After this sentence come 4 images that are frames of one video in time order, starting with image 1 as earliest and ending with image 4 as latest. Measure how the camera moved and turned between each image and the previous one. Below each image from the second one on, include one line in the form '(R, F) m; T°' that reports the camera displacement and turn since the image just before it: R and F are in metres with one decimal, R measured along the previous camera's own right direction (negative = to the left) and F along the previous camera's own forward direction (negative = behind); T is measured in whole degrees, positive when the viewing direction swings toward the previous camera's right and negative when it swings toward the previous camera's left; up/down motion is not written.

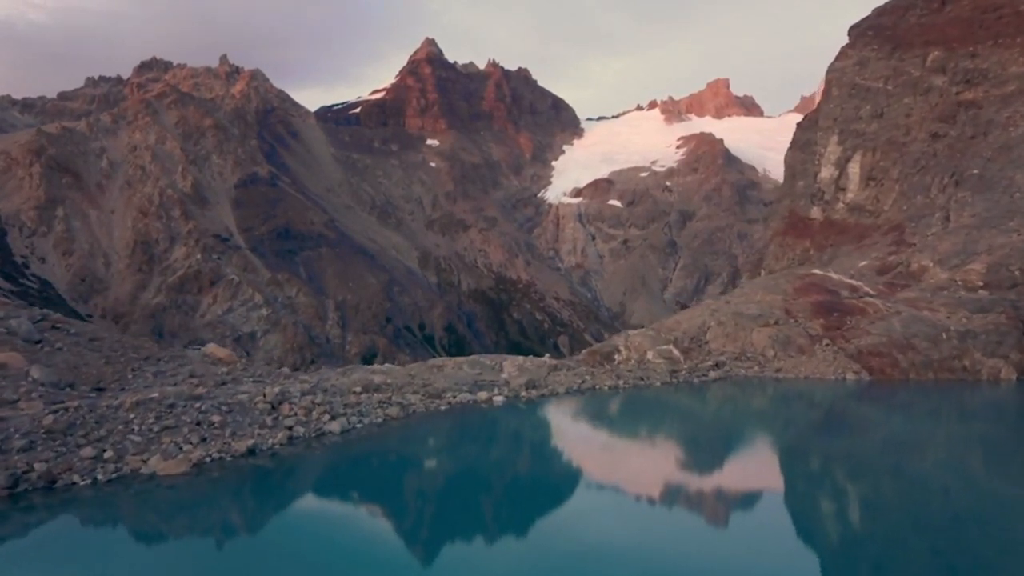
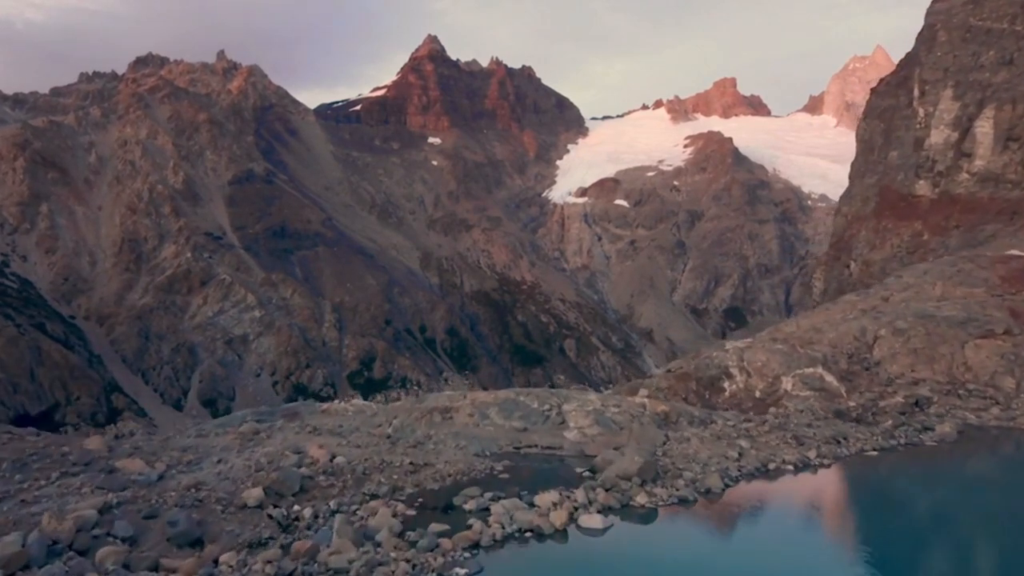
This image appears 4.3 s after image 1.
(-0.5, +5.6) m; 0°
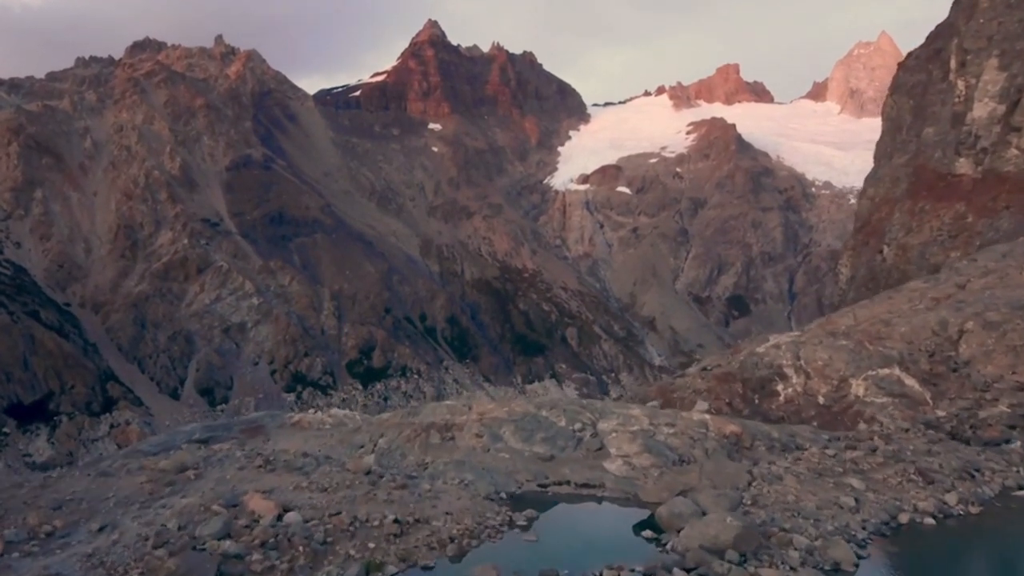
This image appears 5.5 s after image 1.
(-0.1, +1.6) m; 0°
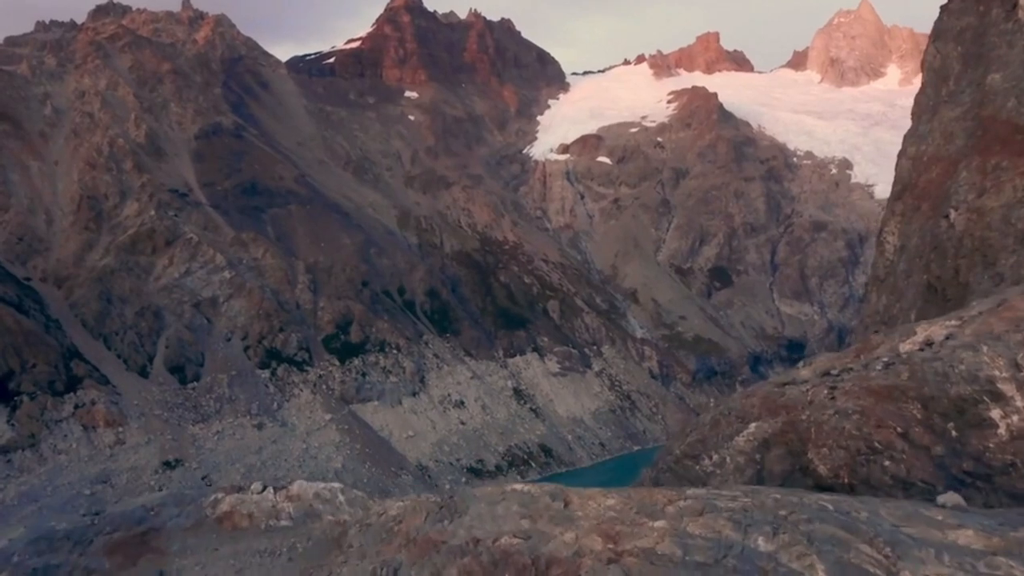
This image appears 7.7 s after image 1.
(-0.6, +3.3) m; +1°
